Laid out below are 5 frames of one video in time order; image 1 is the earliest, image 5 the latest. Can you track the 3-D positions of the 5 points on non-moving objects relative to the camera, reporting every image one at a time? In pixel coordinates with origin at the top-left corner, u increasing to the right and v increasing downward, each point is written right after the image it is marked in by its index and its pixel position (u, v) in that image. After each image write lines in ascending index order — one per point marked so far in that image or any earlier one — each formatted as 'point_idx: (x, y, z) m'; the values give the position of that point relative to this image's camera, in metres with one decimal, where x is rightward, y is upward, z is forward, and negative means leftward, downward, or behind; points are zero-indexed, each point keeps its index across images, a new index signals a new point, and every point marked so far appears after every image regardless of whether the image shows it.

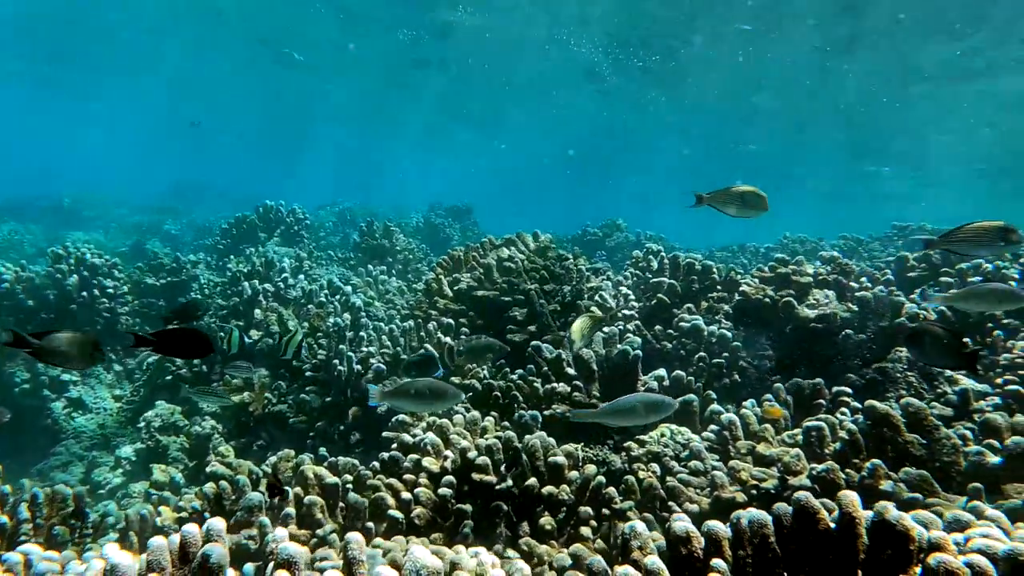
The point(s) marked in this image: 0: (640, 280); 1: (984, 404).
0: (+1.6, +0.1, +7.4) m
1: (+4.5, -1.1, +5.0) m
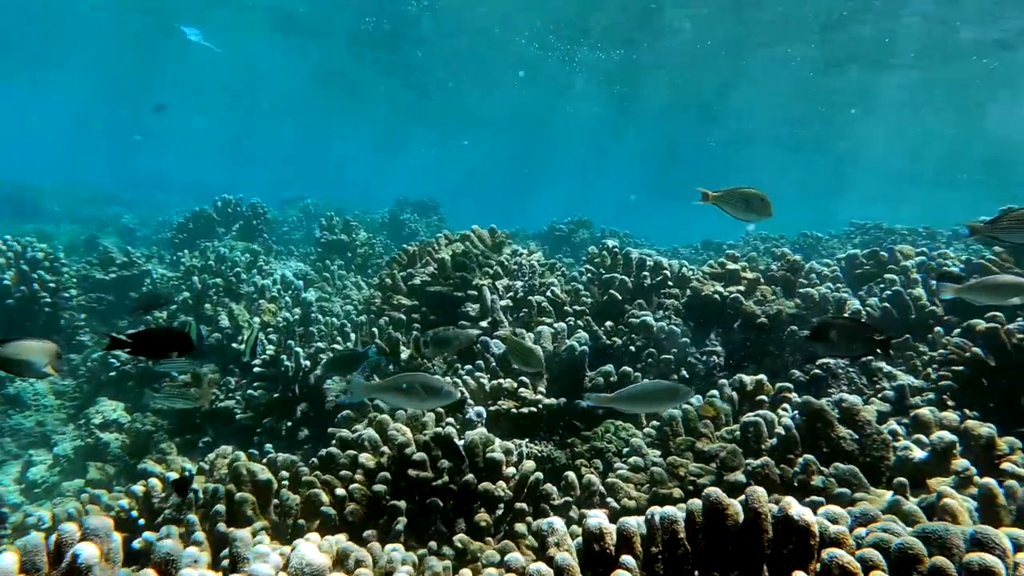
0: (+1.0, +0.2, +7.4) m
1: (+4.0, -1.1, +5.1) m
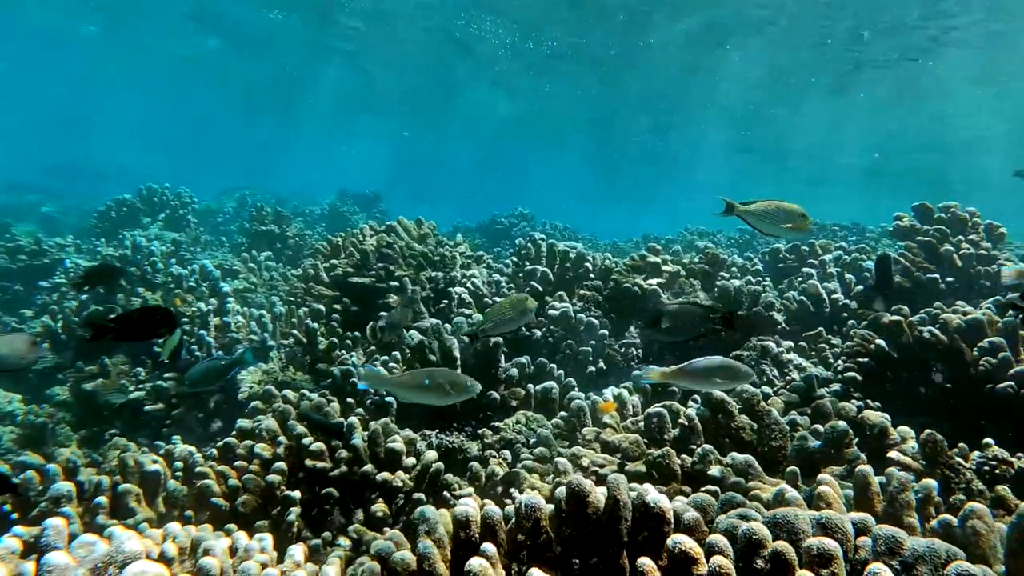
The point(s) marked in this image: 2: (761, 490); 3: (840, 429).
0: (+0.1, +0.3, +7.4) m
1: (+3.1, -1.0, +5.2) m
2: (+1.9, -1.6, +4.0) m
3: (+2.8, -1.2, +4.4) m
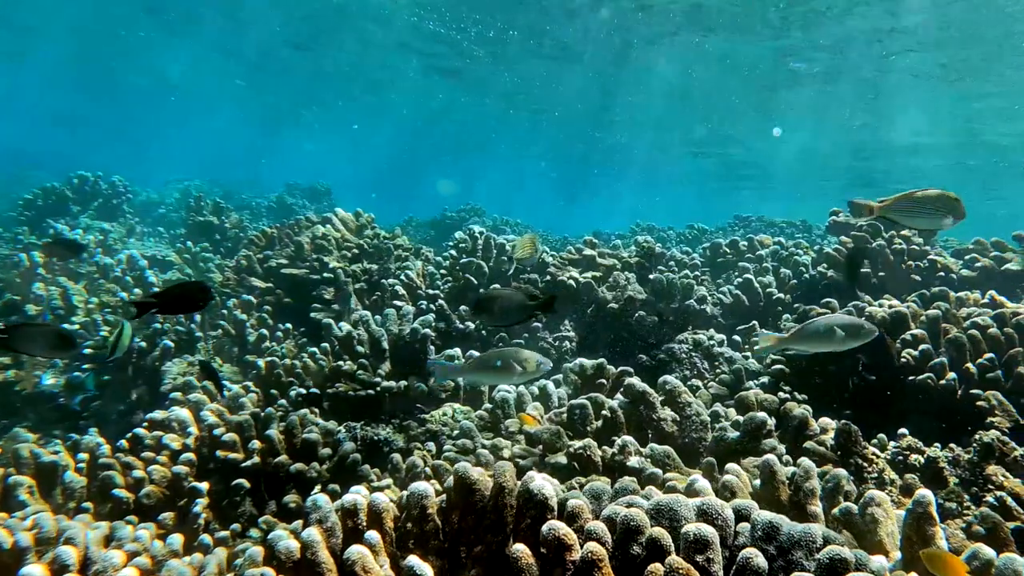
0: (-0.7, +0.4, +7.4) m
1: (+2.4, -1.0, +5.2) m
2: (+1.2, -1.5, +4.0) m
3: (+2.1, -1.1, +4.4) m
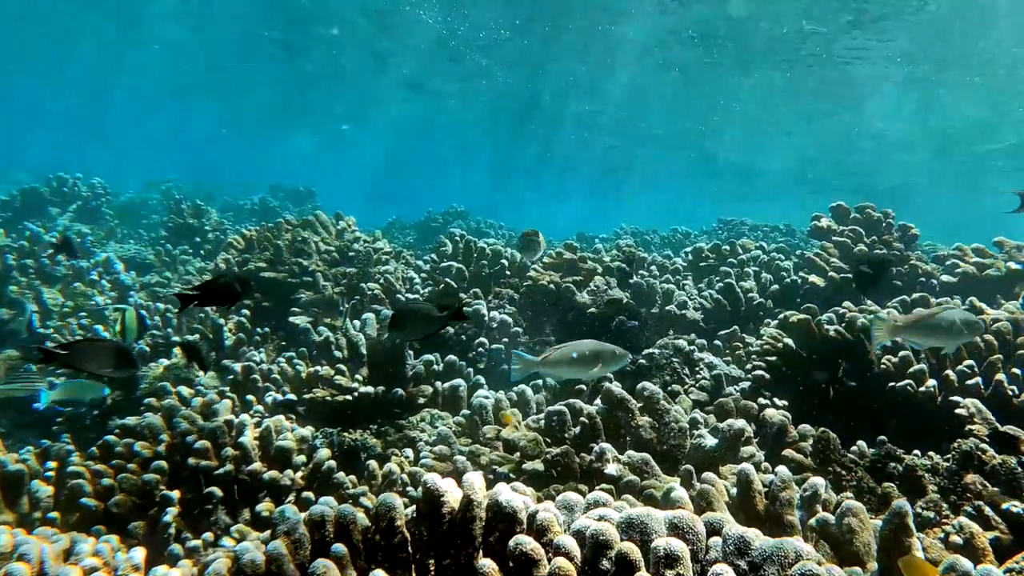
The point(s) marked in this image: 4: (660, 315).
0: (-0.9, +0.3, +7.3) m
1: (+2.2, -1.0, +5.2) m
2: (+1.0, -1.5, +4.0) m
3: (+1.9, -1.2, +4.4) m
4: (+1.9, -0.3, +6.7) m
